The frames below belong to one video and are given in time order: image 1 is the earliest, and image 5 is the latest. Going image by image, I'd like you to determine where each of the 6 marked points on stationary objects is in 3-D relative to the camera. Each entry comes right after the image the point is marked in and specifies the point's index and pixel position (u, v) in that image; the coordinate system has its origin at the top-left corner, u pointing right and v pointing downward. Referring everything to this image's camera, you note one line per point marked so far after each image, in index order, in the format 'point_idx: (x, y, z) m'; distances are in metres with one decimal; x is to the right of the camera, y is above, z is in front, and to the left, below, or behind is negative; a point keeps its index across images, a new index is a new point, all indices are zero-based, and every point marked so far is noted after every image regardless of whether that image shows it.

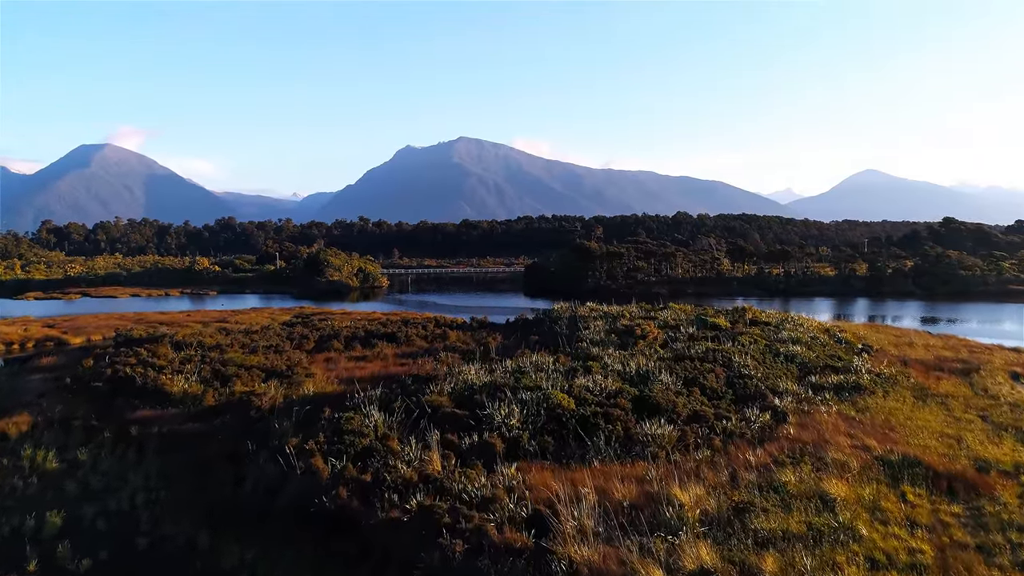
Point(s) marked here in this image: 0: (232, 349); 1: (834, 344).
0: (-6.5, -1.4, +17.4) m
1: (+7.6, -1.3, +17.8) m
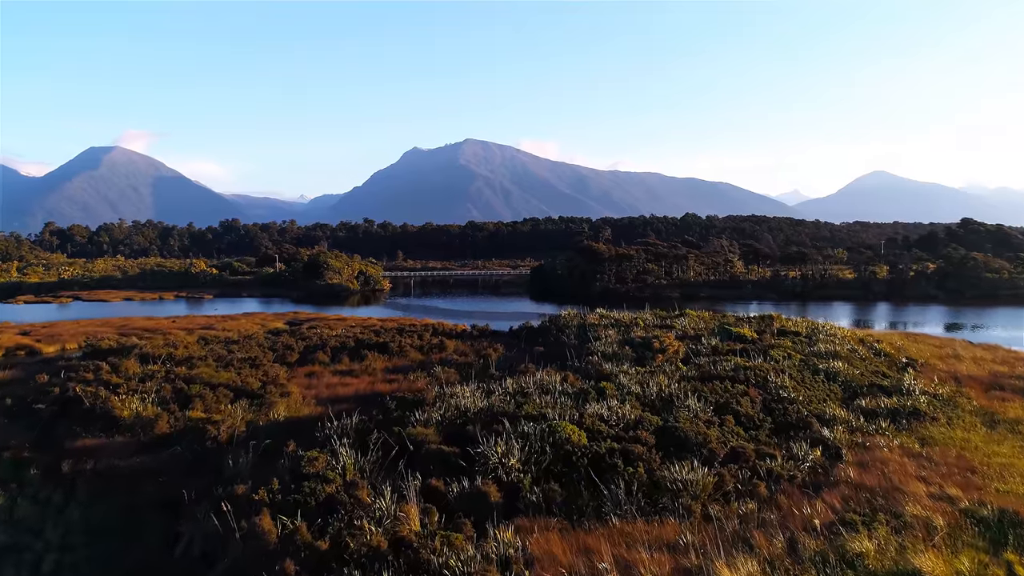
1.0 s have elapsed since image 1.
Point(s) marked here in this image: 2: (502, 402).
0: (-6.5, -1.6, +15.7) m
1: (+7.6, -1.5, +15.9) m
2: (-0.1, -1.6, +10.7) m
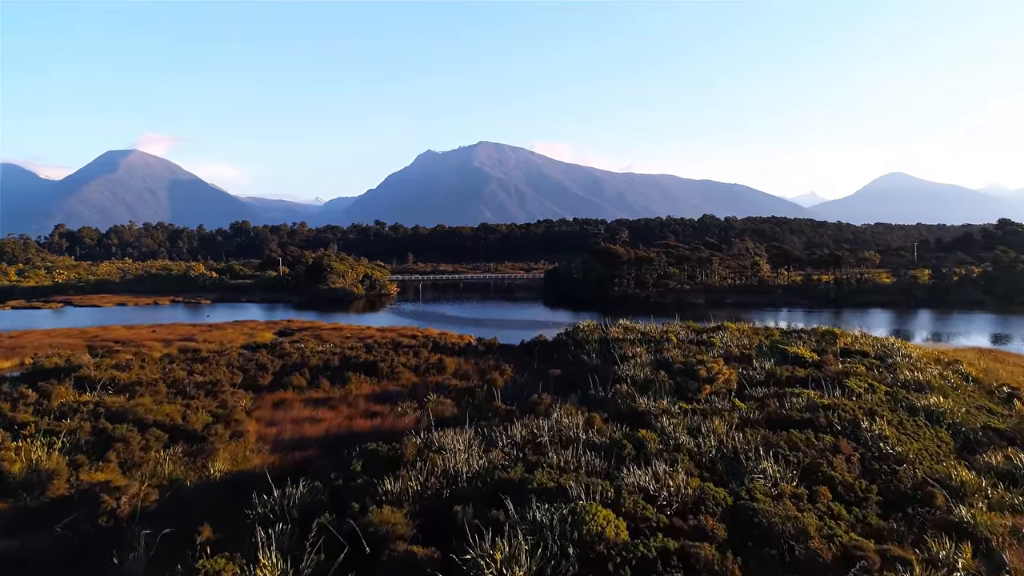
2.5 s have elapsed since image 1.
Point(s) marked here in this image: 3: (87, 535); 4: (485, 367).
0: (-6.3, -1.8, +12.9) m
1: (+7.8, -1.7, +12.9) m
2: (-0.1, -1.8, +7.8) m
3: (-4.0, -2.3, +7.2) m
4: (-0.6, -1.7, +16.5) m
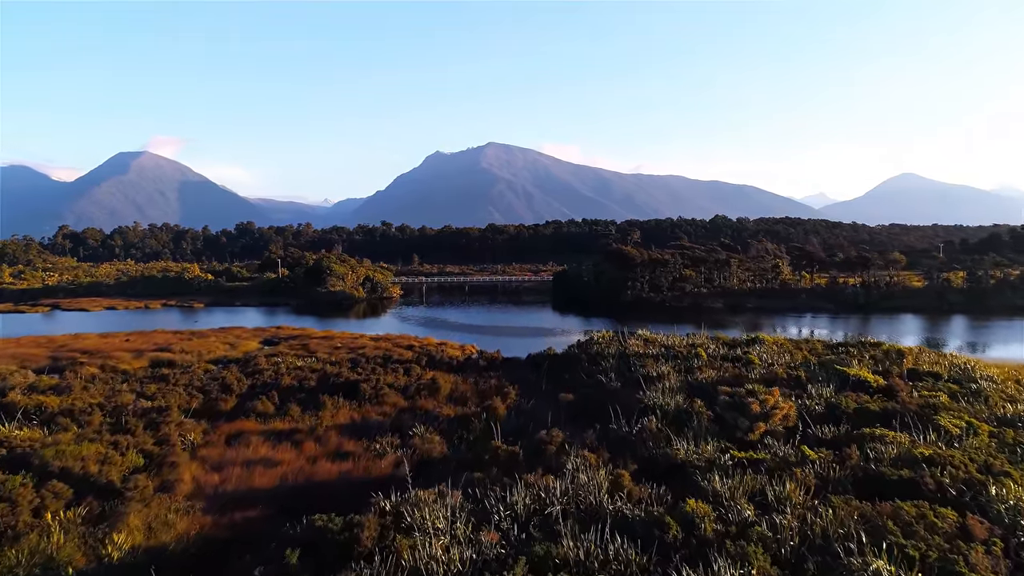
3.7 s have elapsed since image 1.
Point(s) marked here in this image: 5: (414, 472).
0: (-6.2, -1.9, +10.7) m
1: (+7.9, -1.9, +10.5) m
2: (-0.1, -2.0, +5.5) m
3: (-4.1, -2.5, +4.9) m
4: (-0.5, -1.9, +14.2) m
5: (-1.1, -2.1, +9.0) m
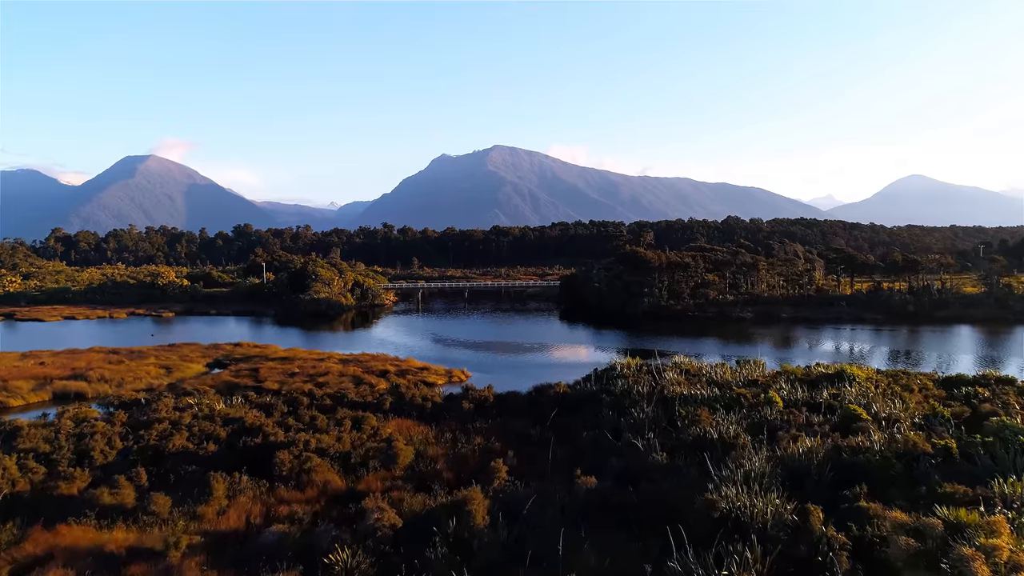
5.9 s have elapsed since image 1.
0: (-6.4, -2.2, +6.2) m
1: (+7.7, -2.1, +5.9) m
2: (-0.2, -2.2, +1.0) m
3: (-4.2, -2.7, +0.4) m
4: (-0.6, -2.1, +9.7) m
5: (-1.3, -2.3, +4.5) m
